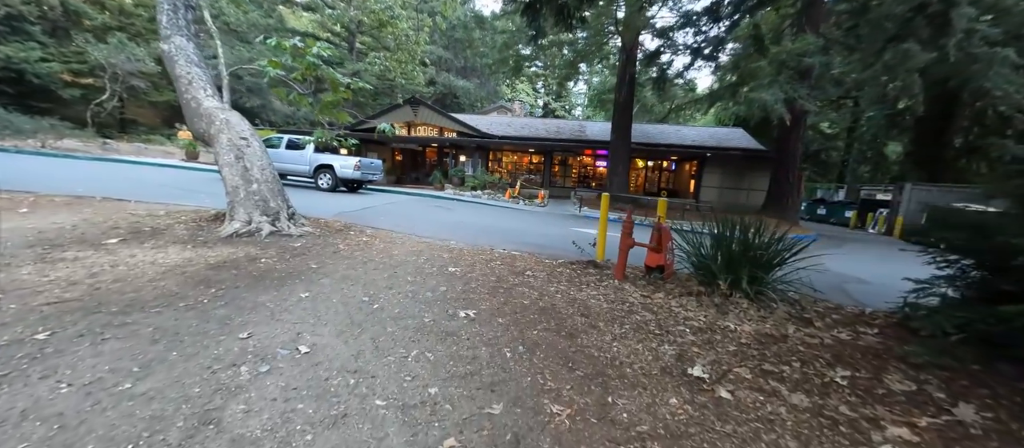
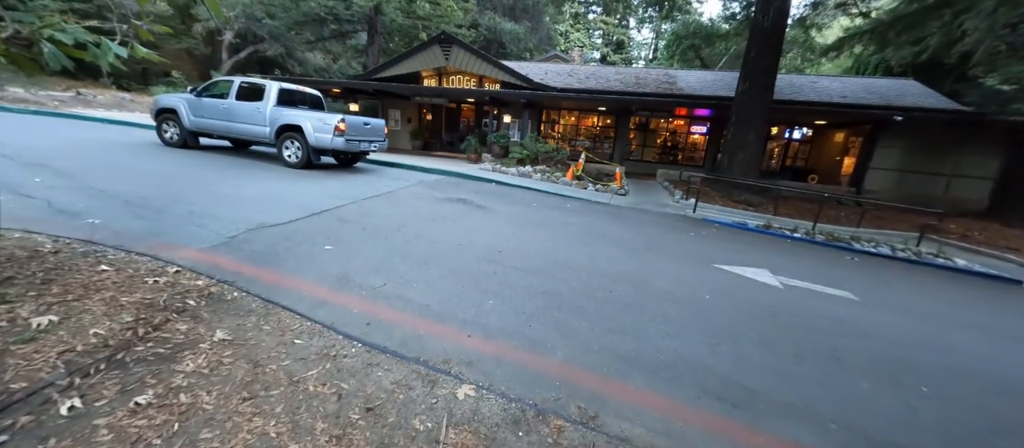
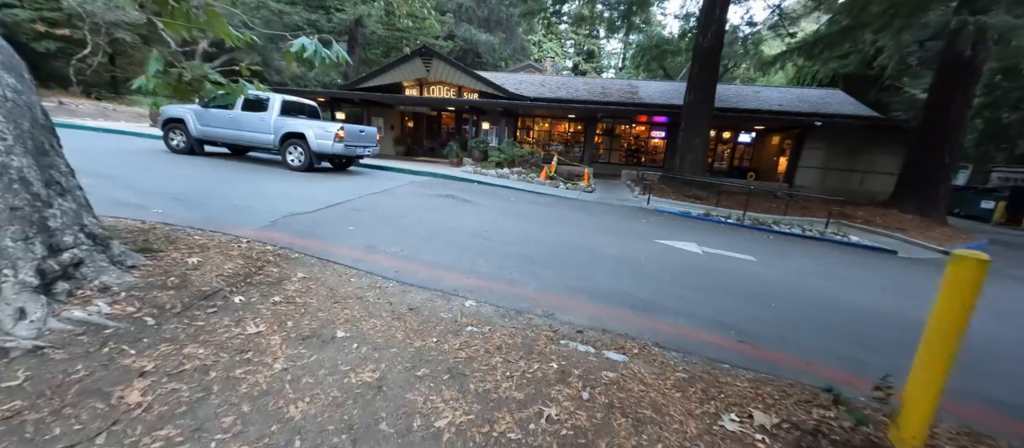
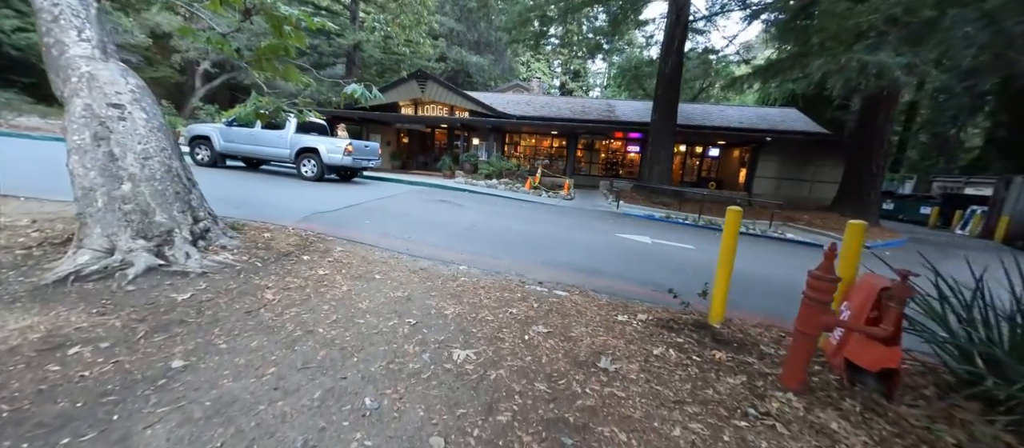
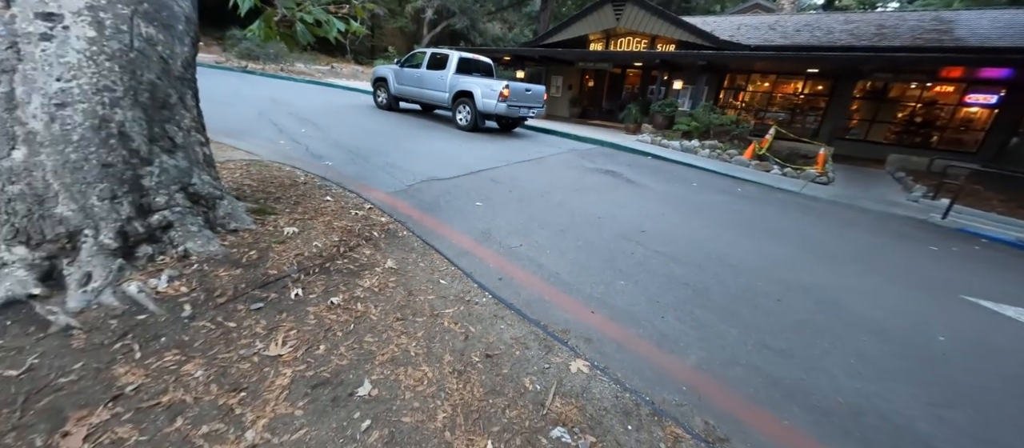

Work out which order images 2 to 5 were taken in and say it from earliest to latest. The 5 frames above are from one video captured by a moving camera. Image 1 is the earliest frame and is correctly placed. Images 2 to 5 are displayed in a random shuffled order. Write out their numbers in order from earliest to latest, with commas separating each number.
4, 3, 2, 5
